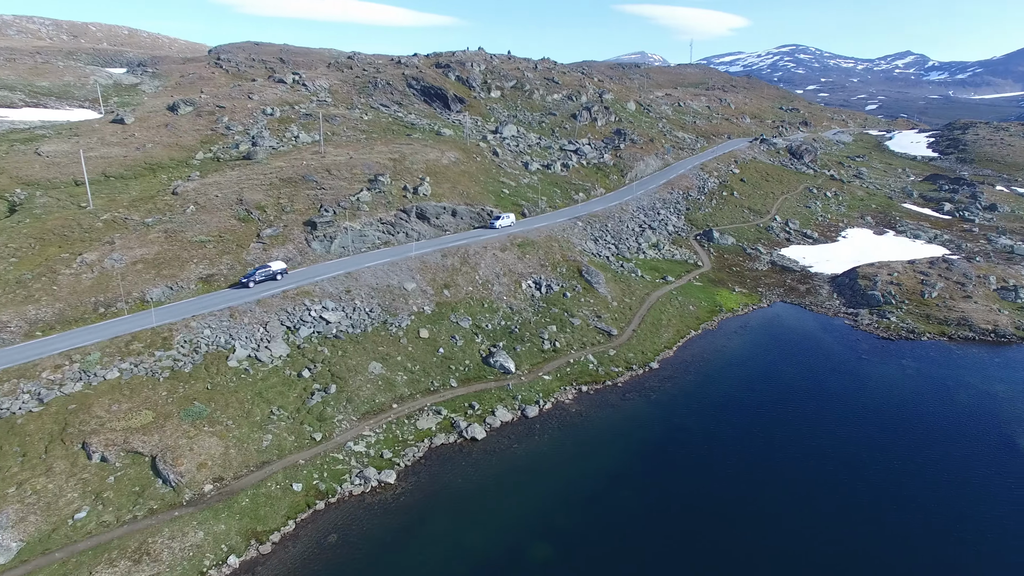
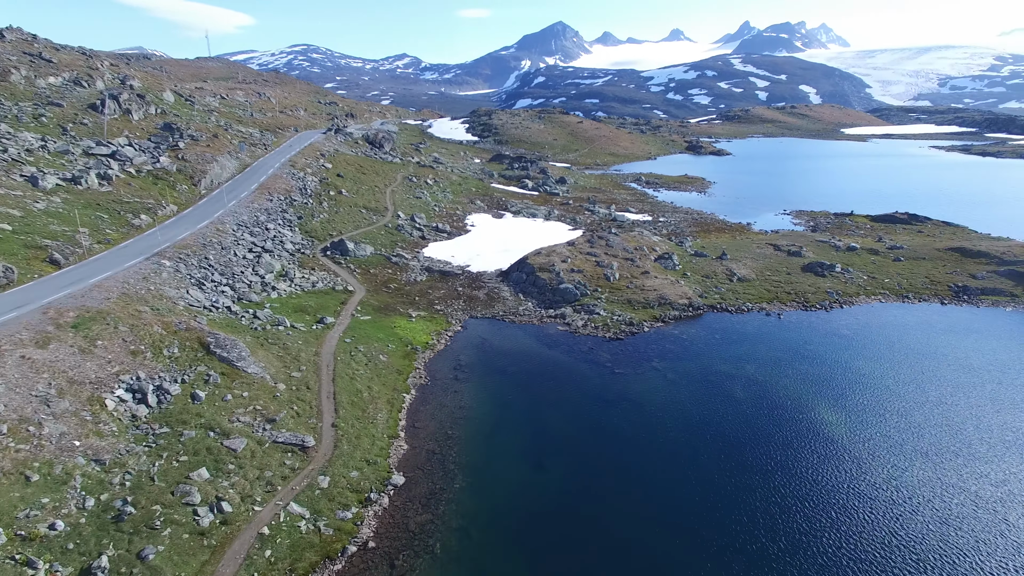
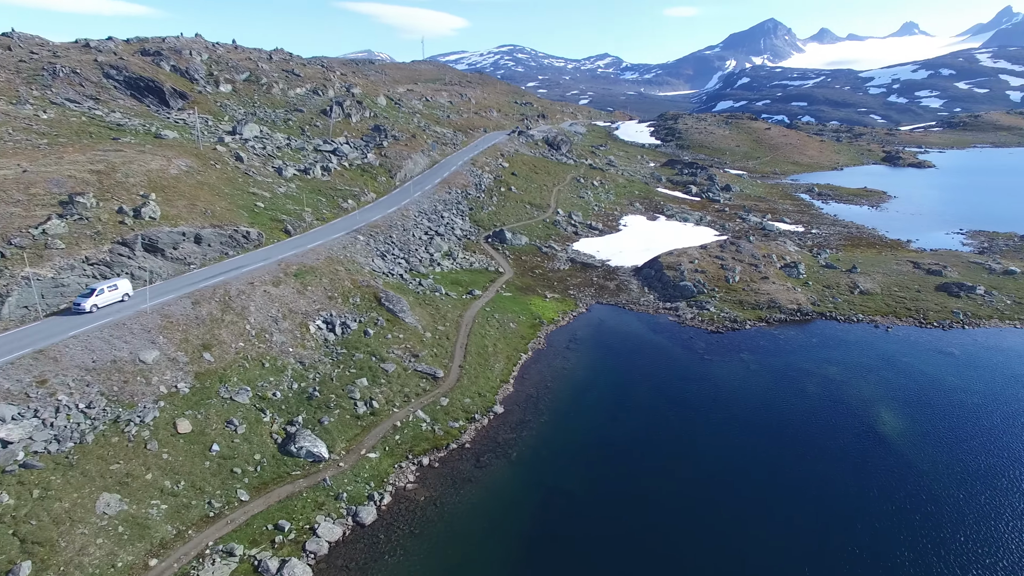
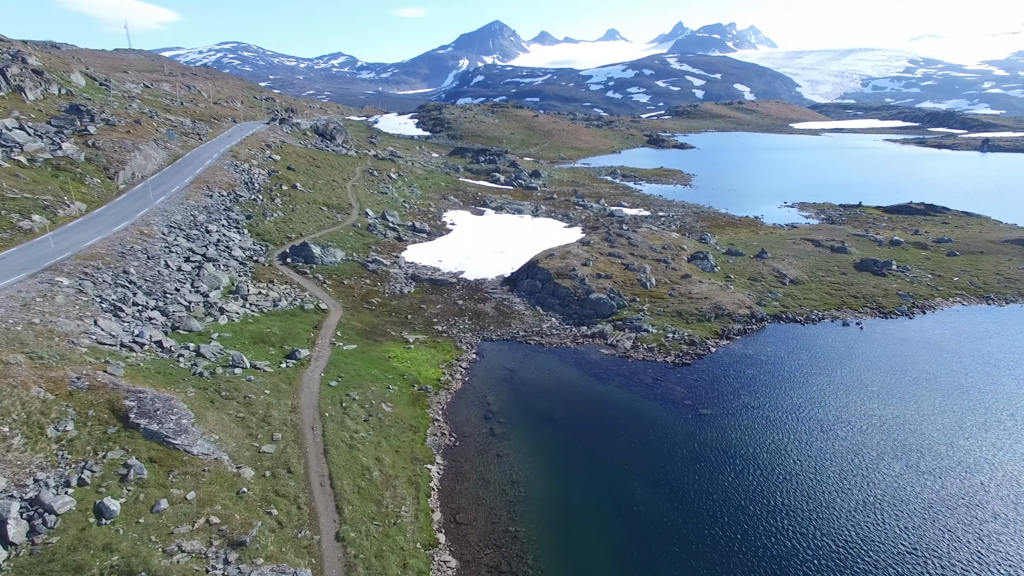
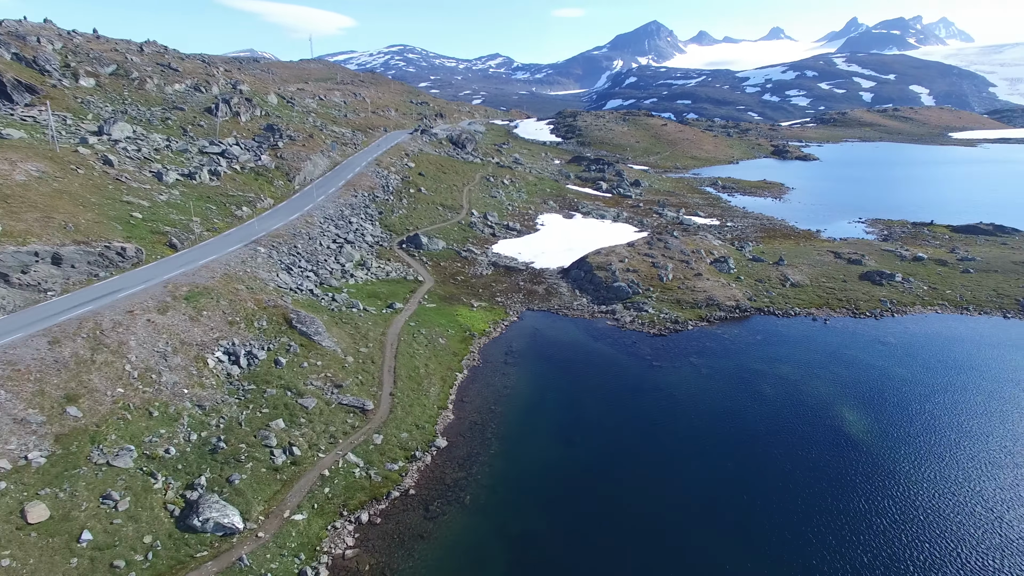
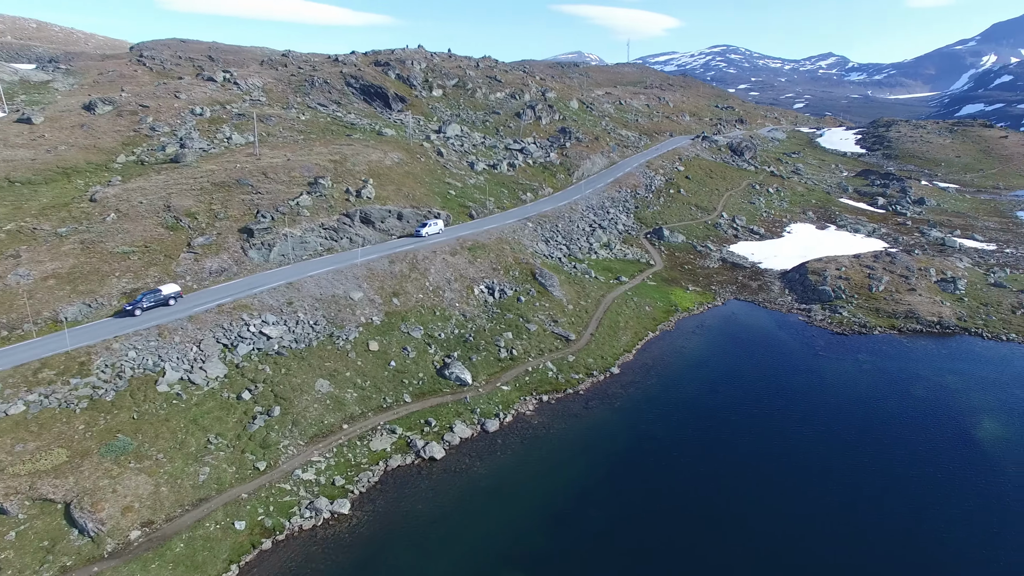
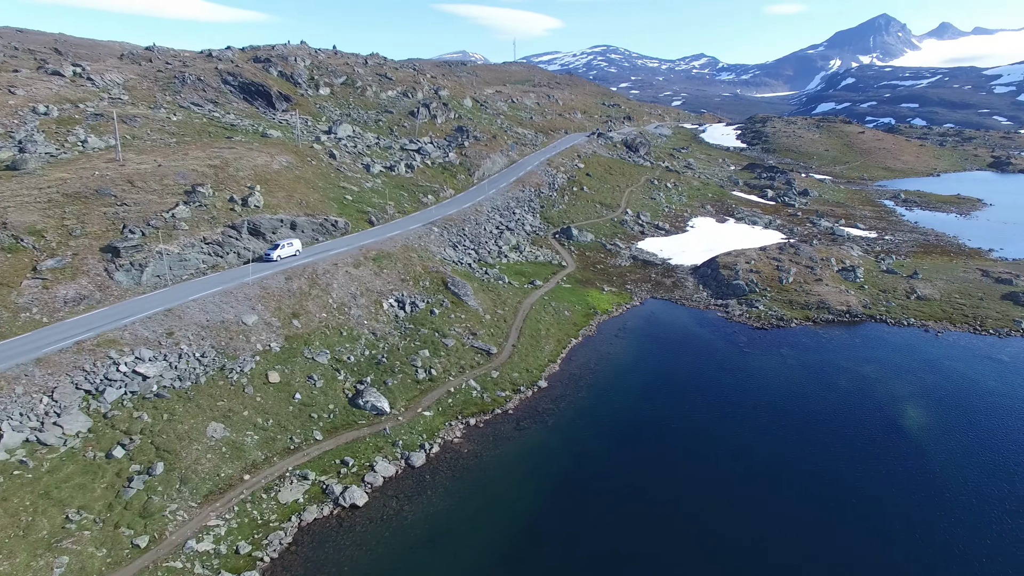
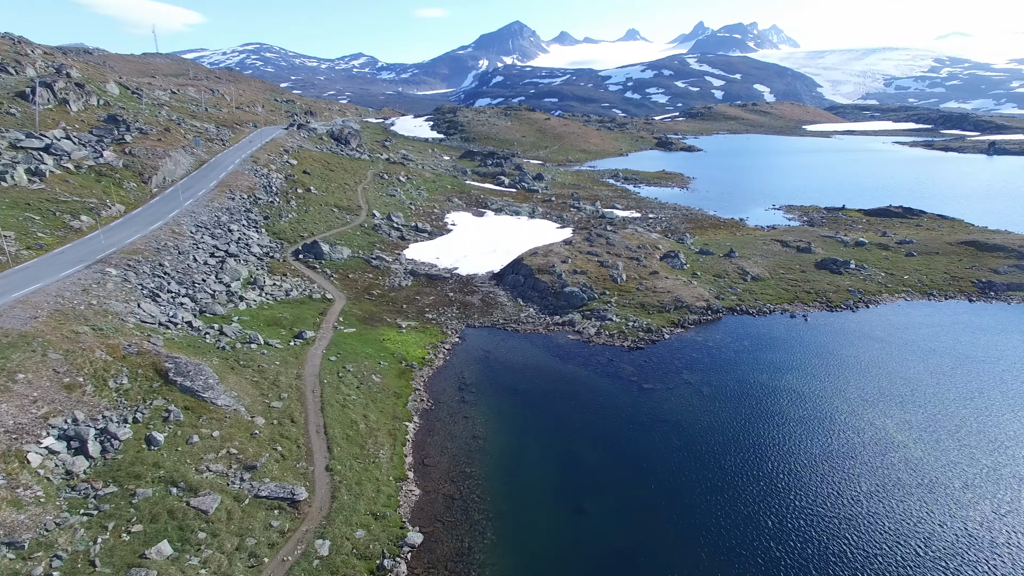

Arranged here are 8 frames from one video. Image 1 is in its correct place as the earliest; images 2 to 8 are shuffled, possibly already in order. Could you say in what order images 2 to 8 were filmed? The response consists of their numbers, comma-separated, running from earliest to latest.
6, 7, 3, 5, 2, 8, 4
